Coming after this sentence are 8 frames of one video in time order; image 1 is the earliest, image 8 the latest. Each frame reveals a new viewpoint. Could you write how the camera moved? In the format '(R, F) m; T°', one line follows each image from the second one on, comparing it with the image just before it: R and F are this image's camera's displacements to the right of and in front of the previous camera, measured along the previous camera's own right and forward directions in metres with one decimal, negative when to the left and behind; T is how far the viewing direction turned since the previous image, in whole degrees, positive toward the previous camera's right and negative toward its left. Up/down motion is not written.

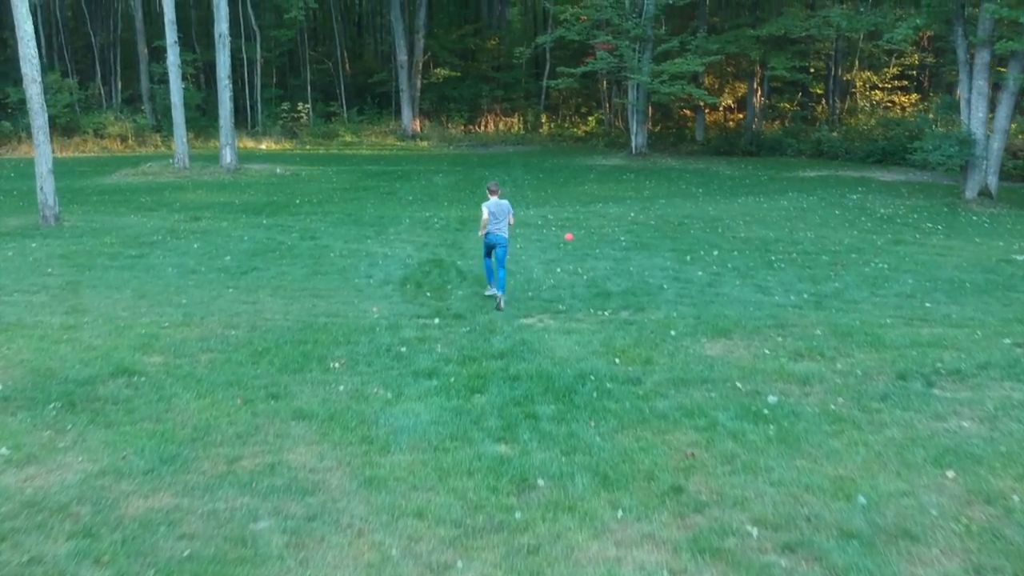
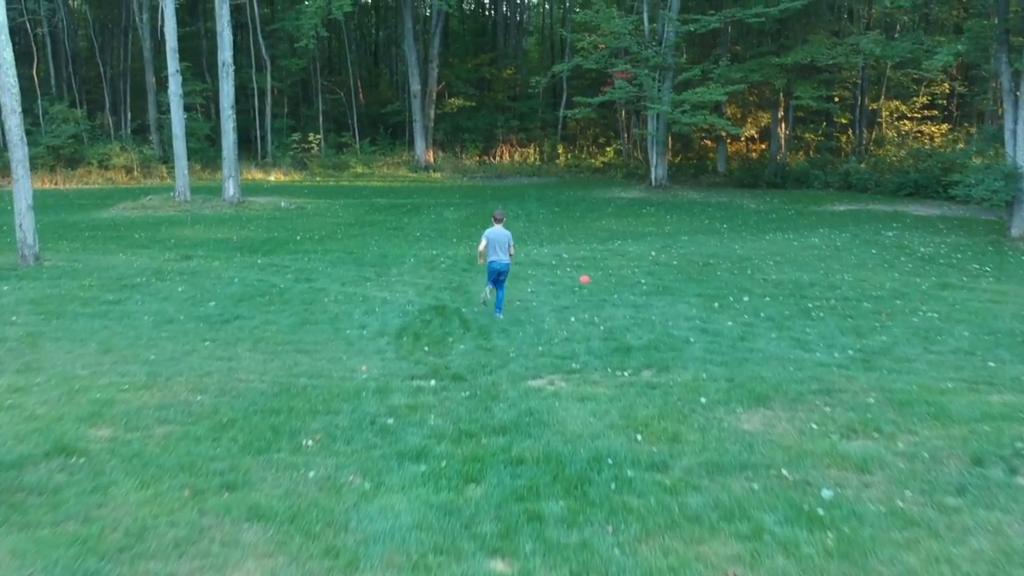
(+0.1, +1.2) m; -1°
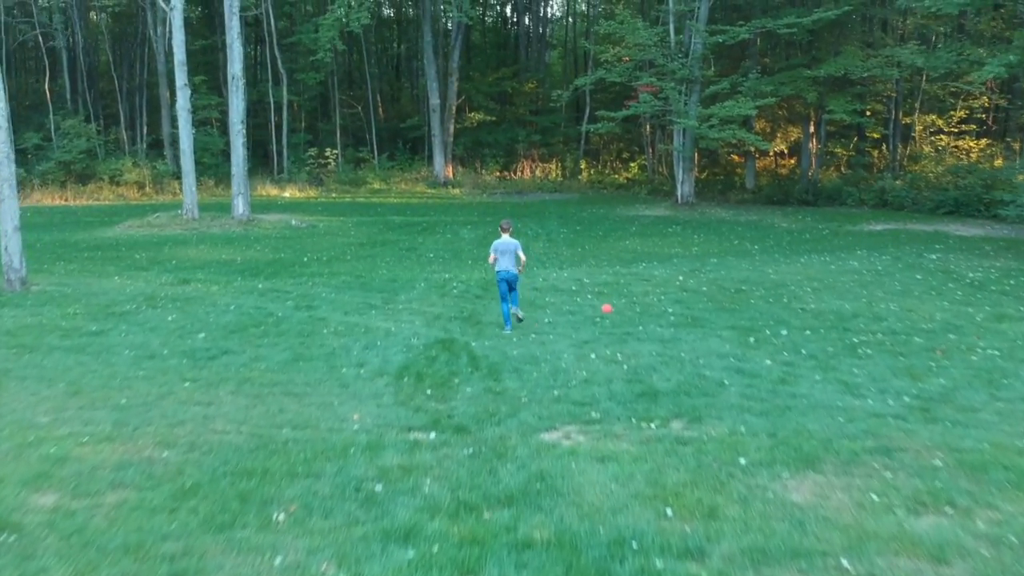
(+0.1, +1.1) m; -1°
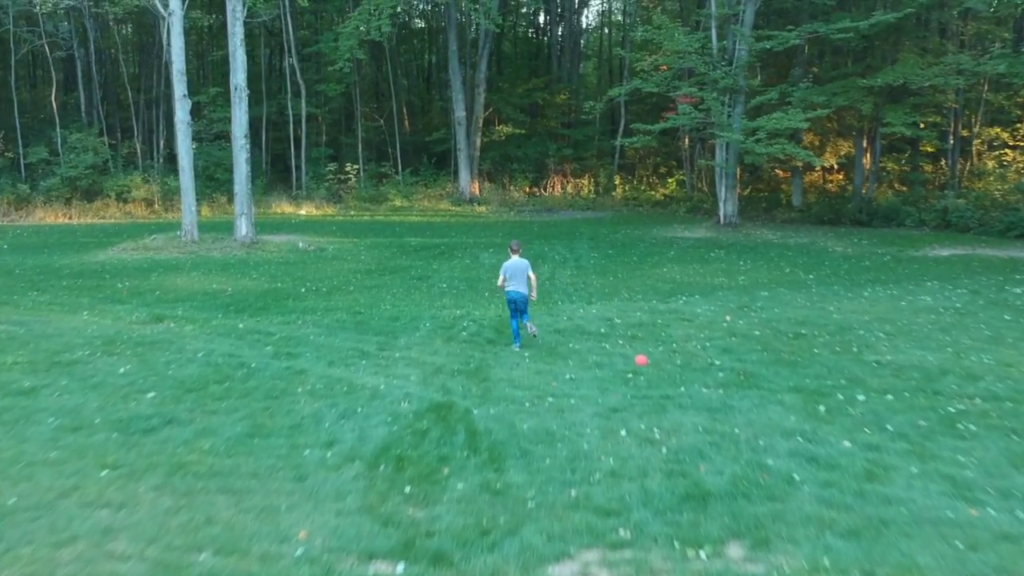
(+0.2, +2.1) m; -2°
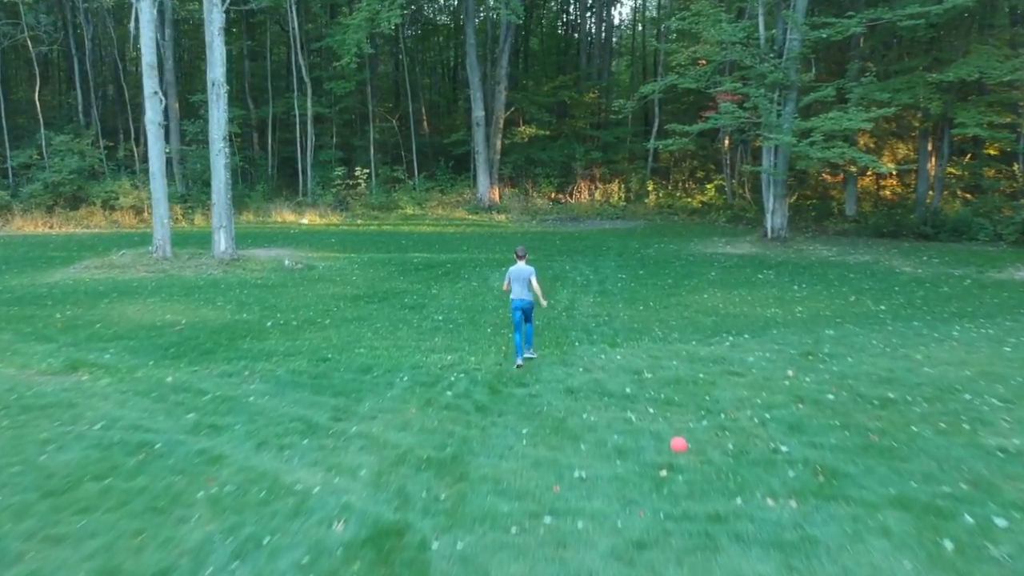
(+0.3, +2.9) m; -2°
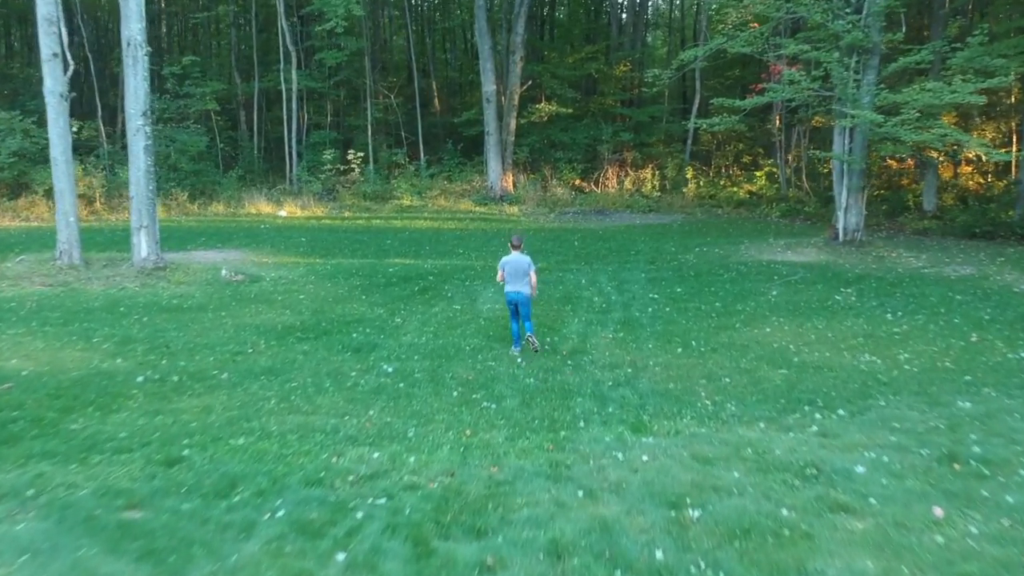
(+0.5, +4.3) m; -2°
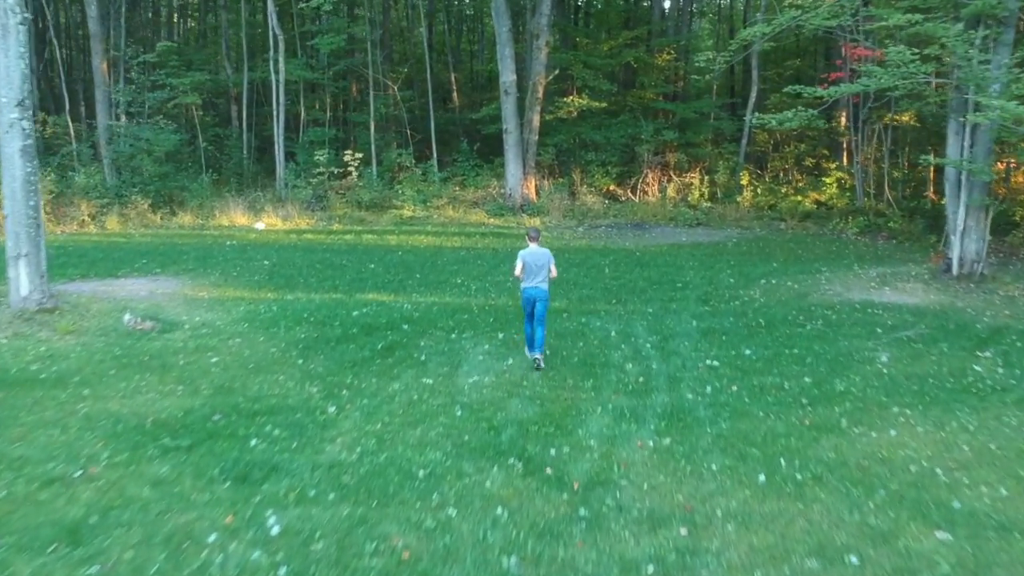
(+0.4, +4.1) m; -2°
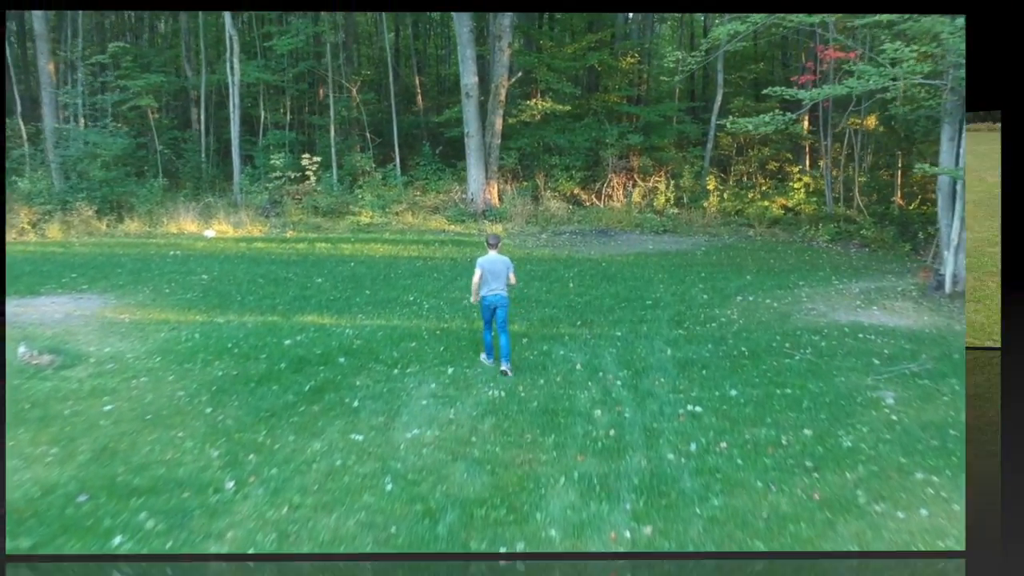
(+0.1, +1.3) m; +2°
